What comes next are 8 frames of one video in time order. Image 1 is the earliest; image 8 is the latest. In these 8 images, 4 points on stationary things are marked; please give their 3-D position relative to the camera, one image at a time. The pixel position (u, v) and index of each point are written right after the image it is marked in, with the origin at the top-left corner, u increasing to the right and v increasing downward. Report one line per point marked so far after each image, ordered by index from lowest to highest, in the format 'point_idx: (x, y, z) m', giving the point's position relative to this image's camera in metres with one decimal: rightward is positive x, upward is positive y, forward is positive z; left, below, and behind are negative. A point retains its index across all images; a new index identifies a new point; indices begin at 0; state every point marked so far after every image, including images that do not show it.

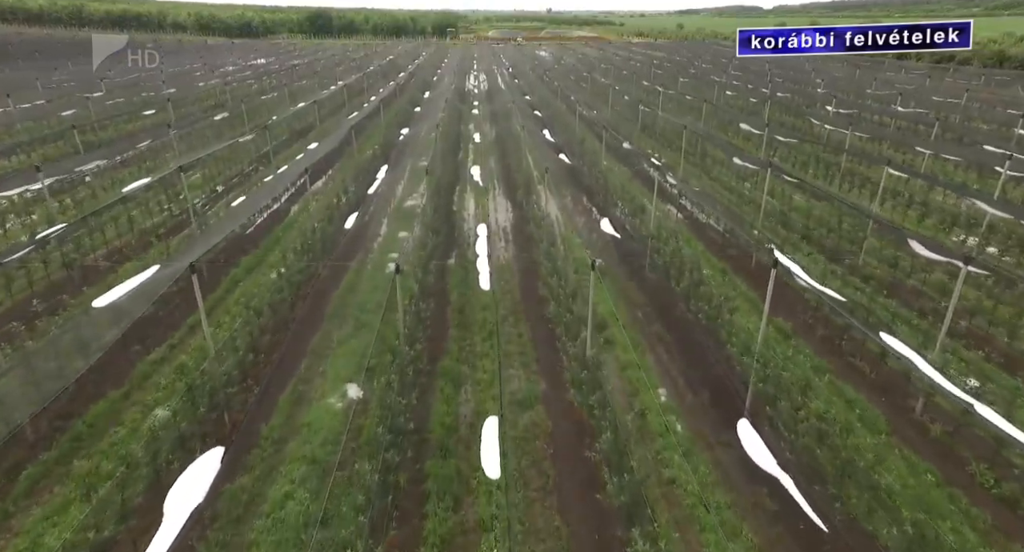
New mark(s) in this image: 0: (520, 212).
0: (+0.2, +1.6, +16.7) m
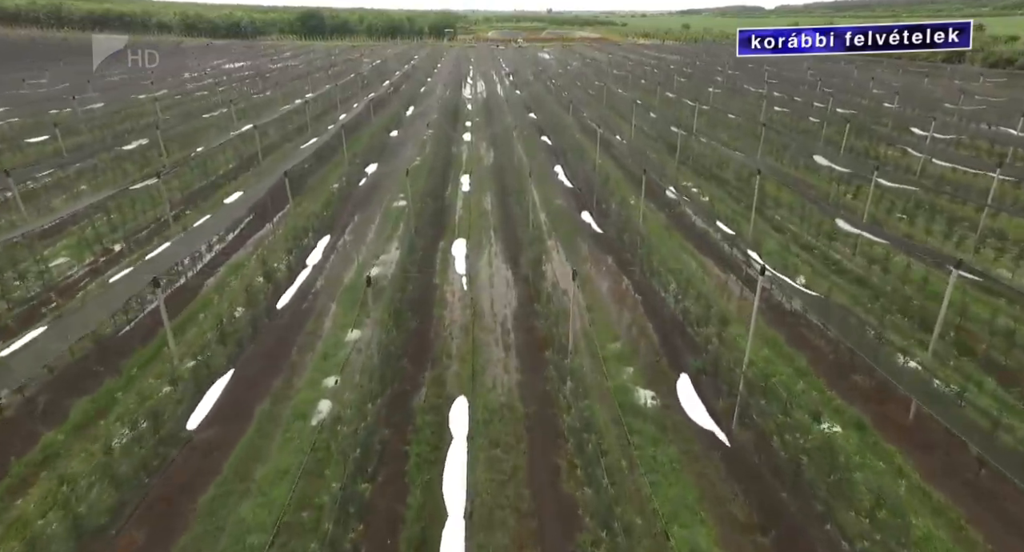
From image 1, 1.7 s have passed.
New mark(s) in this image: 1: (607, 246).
0: (+0.3, -0.3, +11.9) m
1: (+2.1, +0.7, +14.4) m
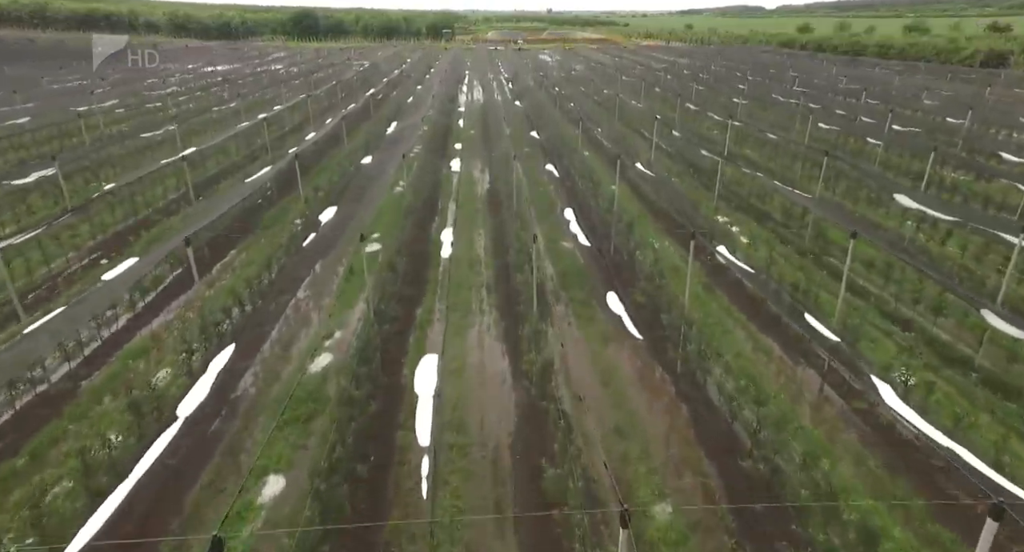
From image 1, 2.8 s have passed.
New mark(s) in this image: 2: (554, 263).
0: (+0.2, -1.6, +8.5) m
1: (+2.1, -0.7, +11.0) m
2: (+0.9, +0.3, +13.2) m
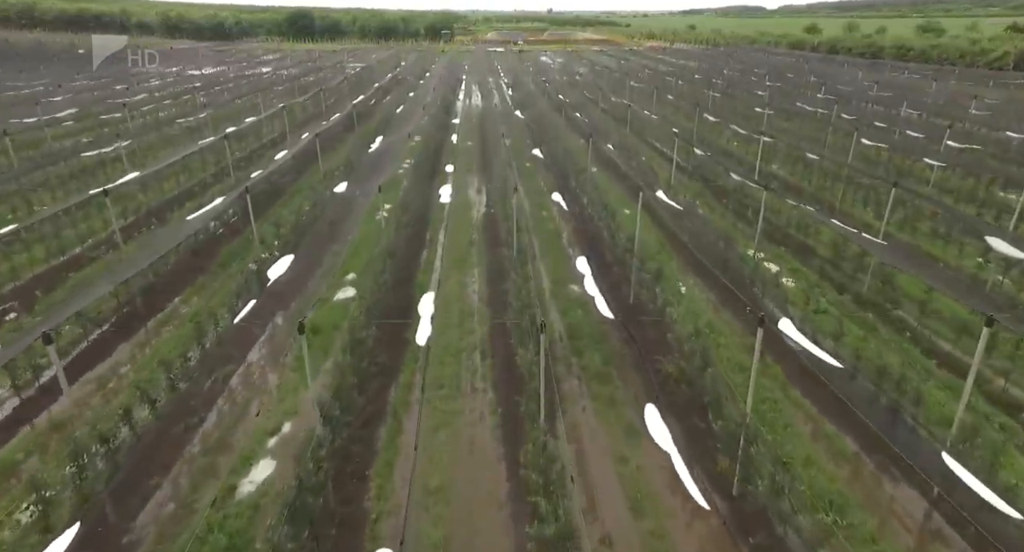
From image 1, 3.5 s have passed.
0: (+0.2, -2.6, +6.1) m
1: (+2.1, -1.7, +8.6) m
2: (+0.9, -0.7, +10.8) m
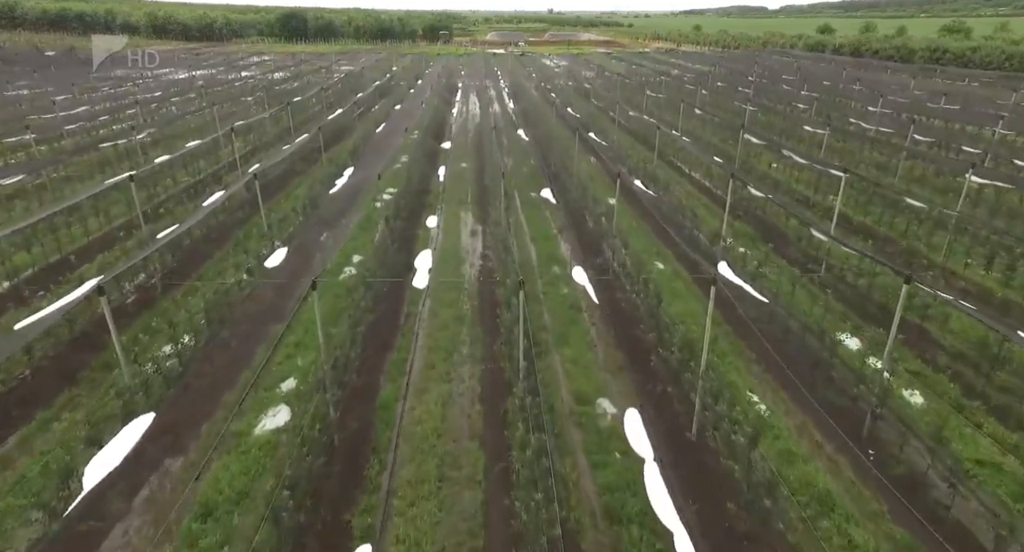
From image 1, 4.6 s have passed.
0: (+0.3, -4.2, +2.2) m
1: (+2.2, -3.2, +4.7) m
2: (+0.9, -2.2, +6.8) m
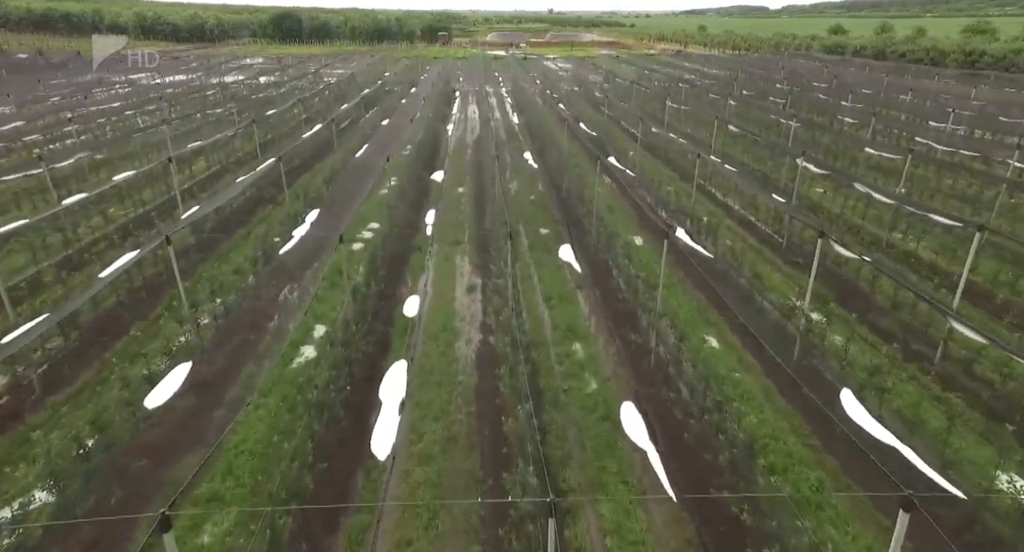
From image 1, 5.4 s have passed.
0: (+0.4, -5.5, -1.1) m
1: (+2.3, -4.5, +1.3) m
2: (+1.1, -3.6, +3.5) m
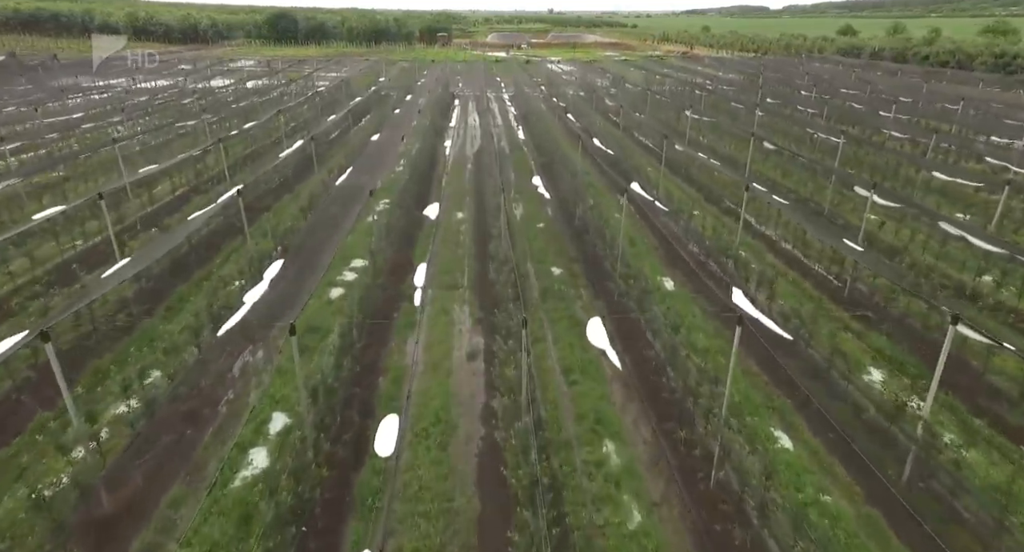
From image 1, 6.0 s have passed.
0: (+0.6, -6.5, -3.6) m
1: (+2.5, -5.6, -1.1) m
2: (+1.2, -4.6, +1.0) m
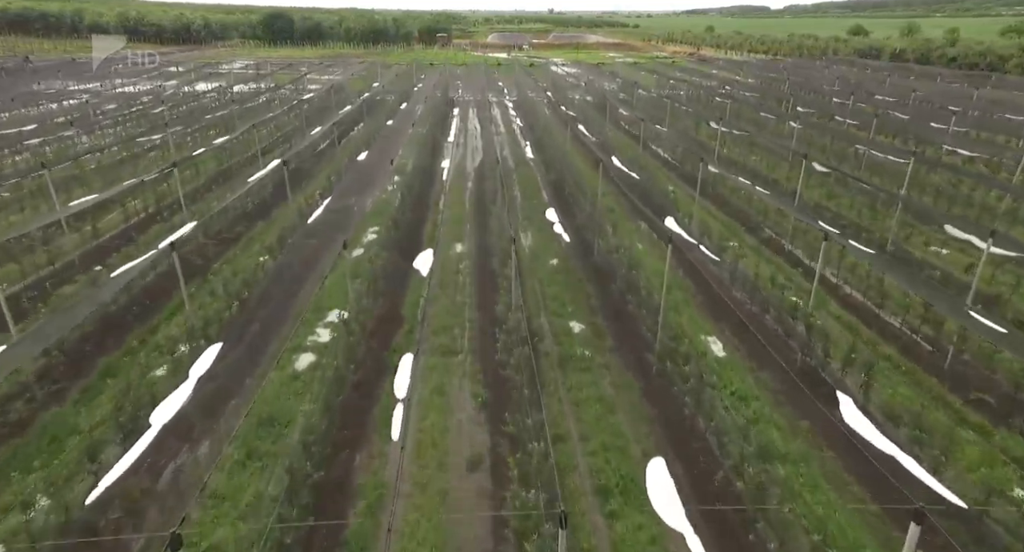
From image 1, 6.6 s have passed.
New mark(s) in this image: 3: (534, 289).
0: (+0.8, -7.6, -6.3) m
1: (+2.7, -6.6, -3.8) m
2: (+1.4, -5.7, -1.6) m
3: (+0.4, -0.1, +11.7) m
